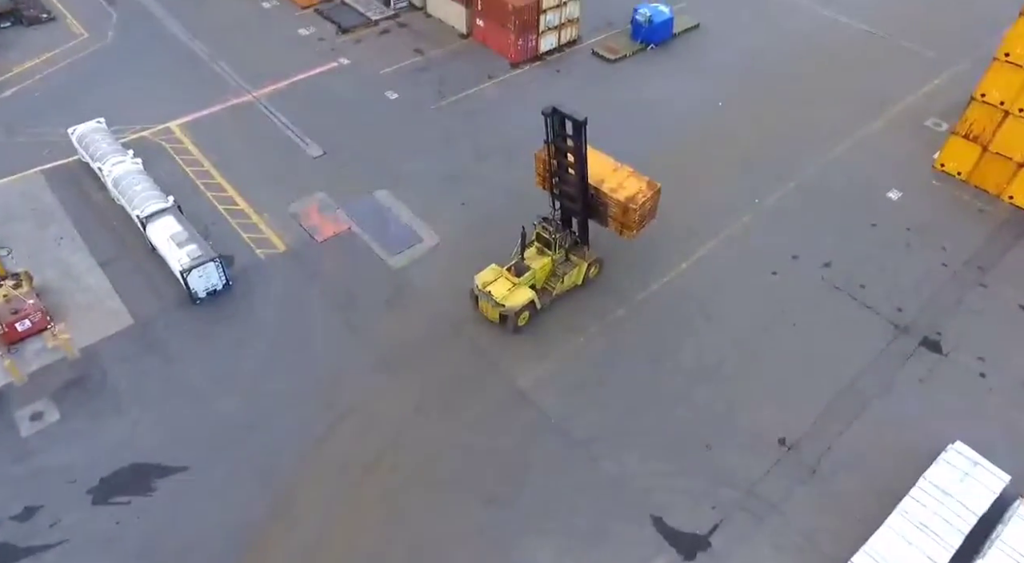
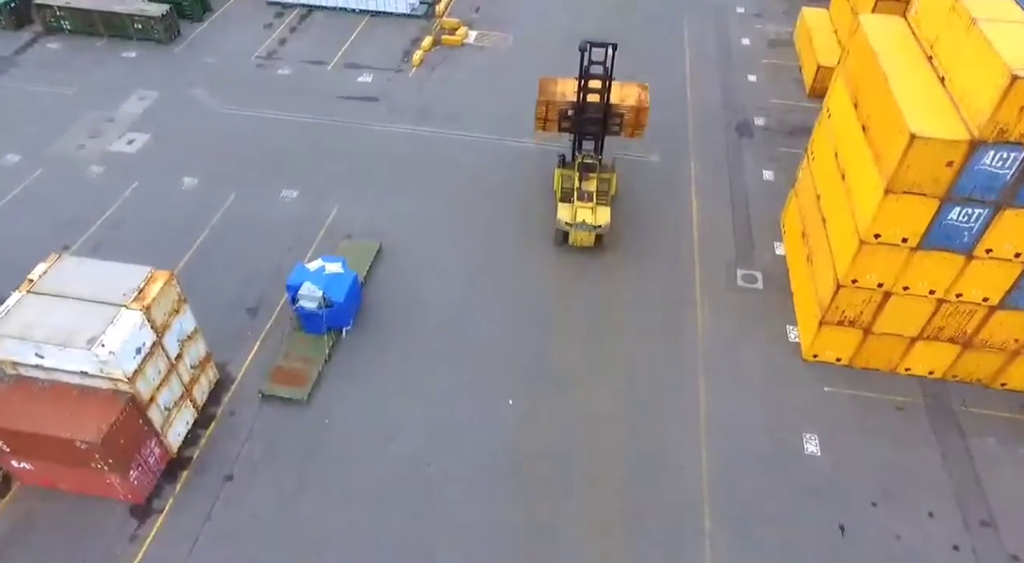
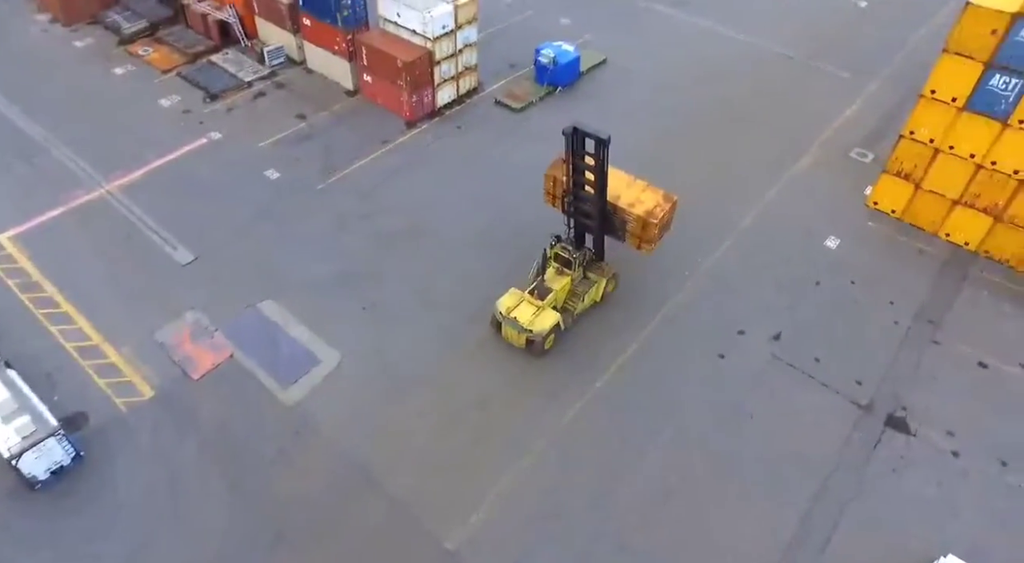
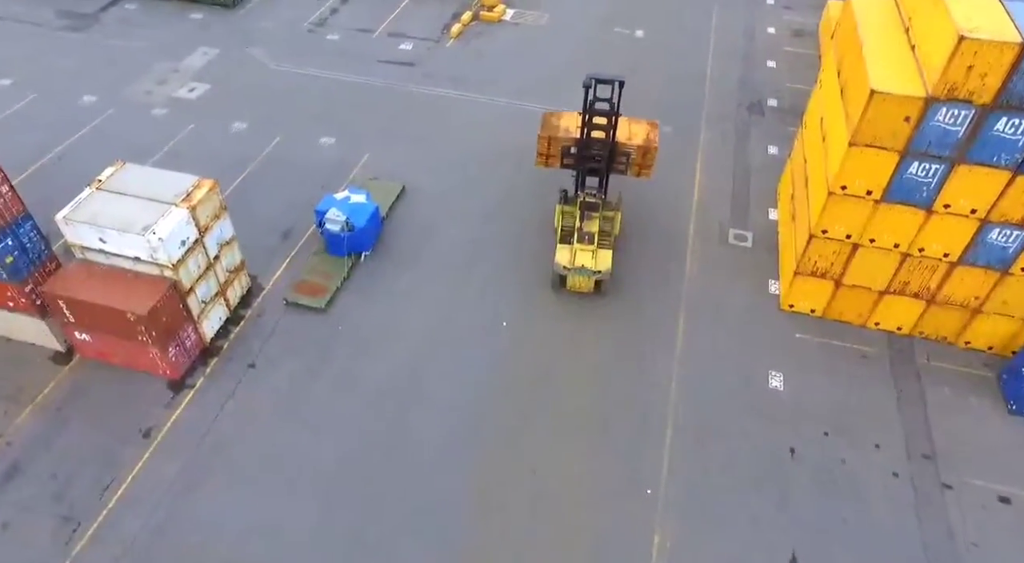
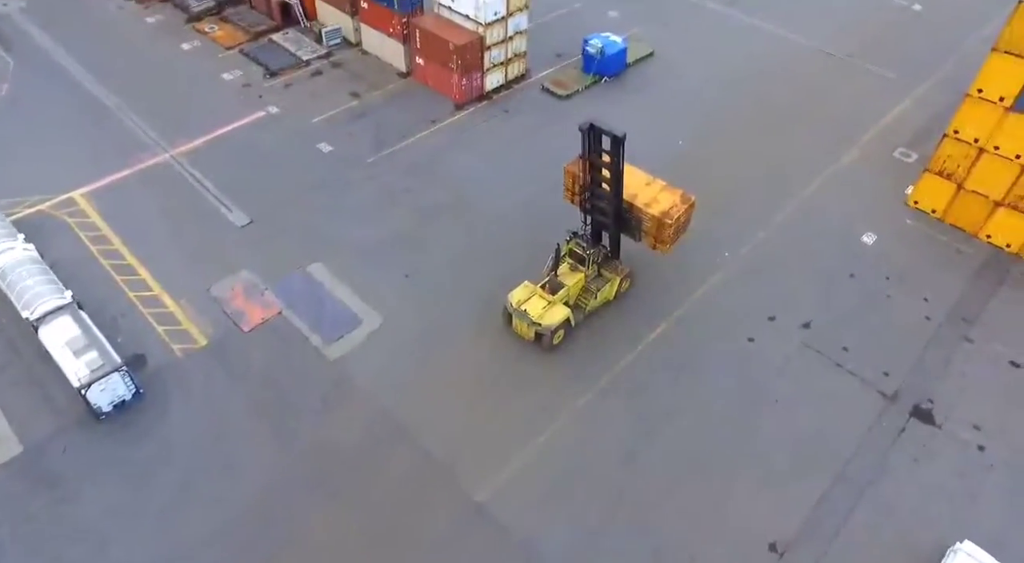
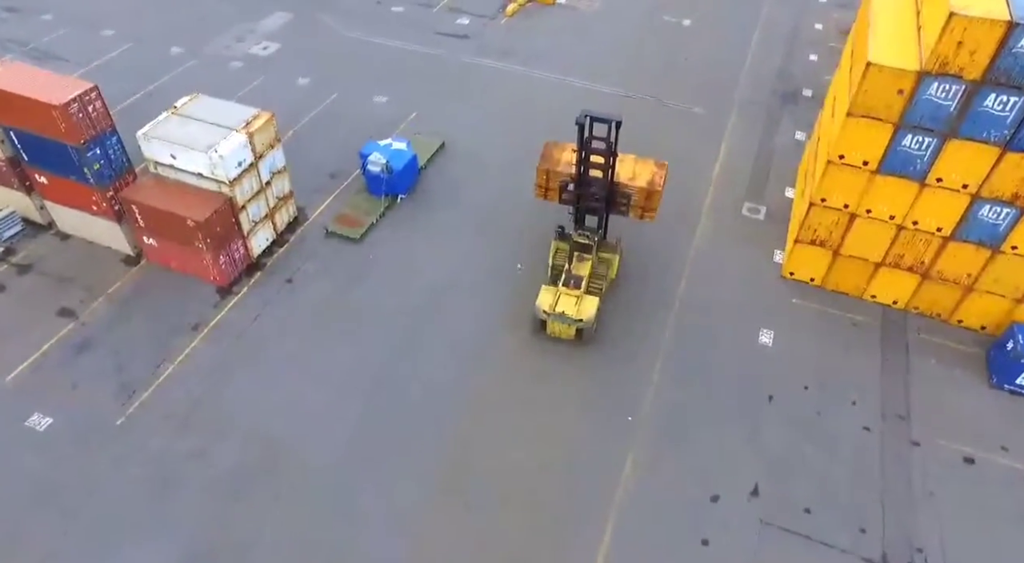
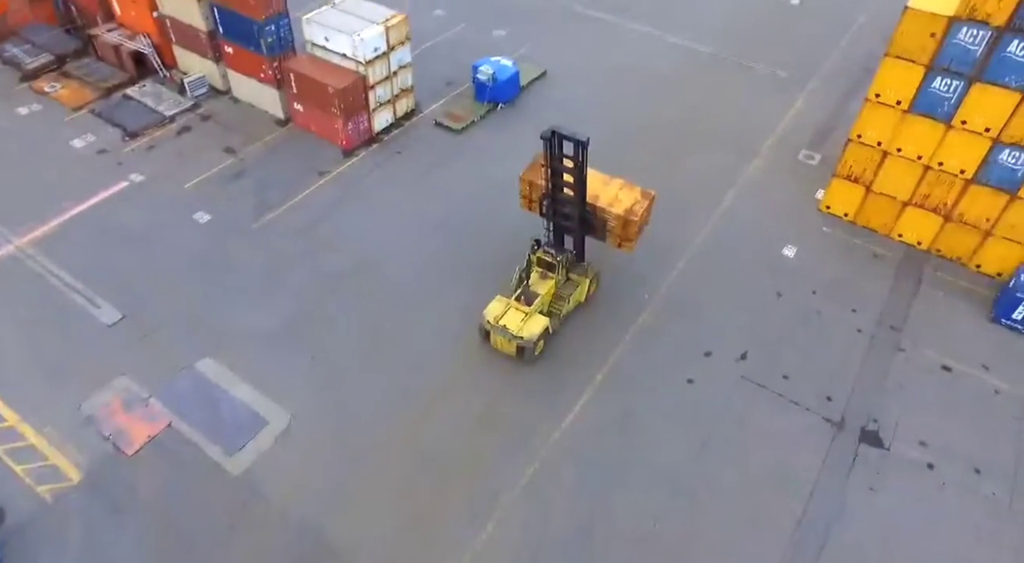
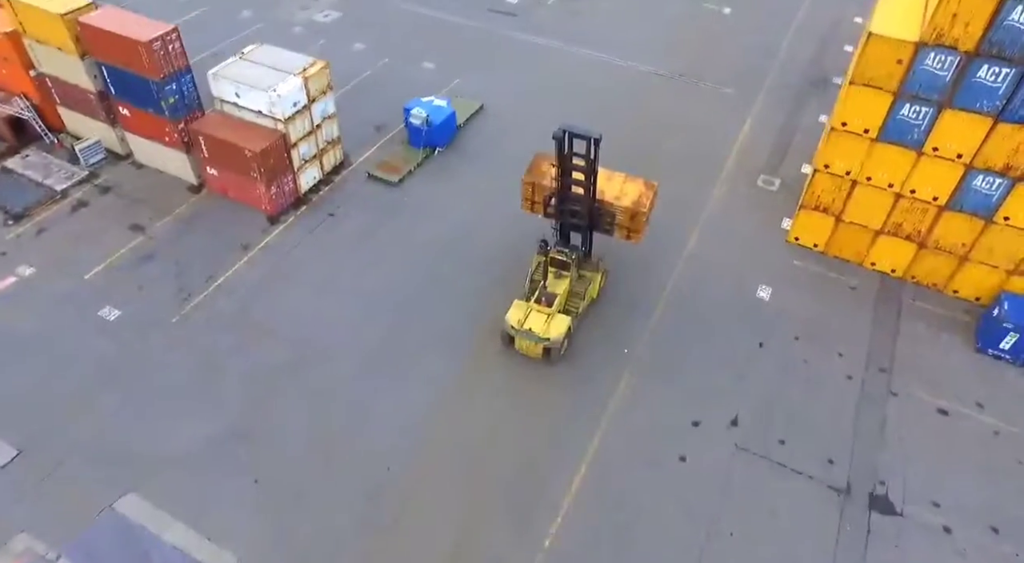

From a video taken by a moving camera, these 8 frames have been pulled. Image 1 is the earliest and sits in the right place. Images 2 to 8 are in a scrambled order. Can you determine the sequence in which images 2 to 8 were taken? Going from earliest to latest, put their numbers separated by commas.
5, 3, 7, 8, 6, 4, 2
